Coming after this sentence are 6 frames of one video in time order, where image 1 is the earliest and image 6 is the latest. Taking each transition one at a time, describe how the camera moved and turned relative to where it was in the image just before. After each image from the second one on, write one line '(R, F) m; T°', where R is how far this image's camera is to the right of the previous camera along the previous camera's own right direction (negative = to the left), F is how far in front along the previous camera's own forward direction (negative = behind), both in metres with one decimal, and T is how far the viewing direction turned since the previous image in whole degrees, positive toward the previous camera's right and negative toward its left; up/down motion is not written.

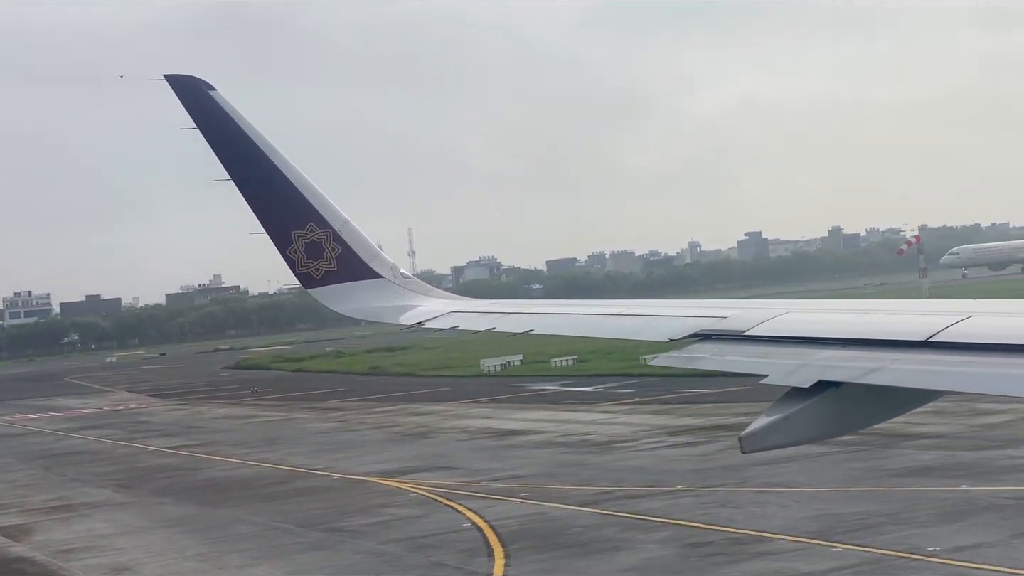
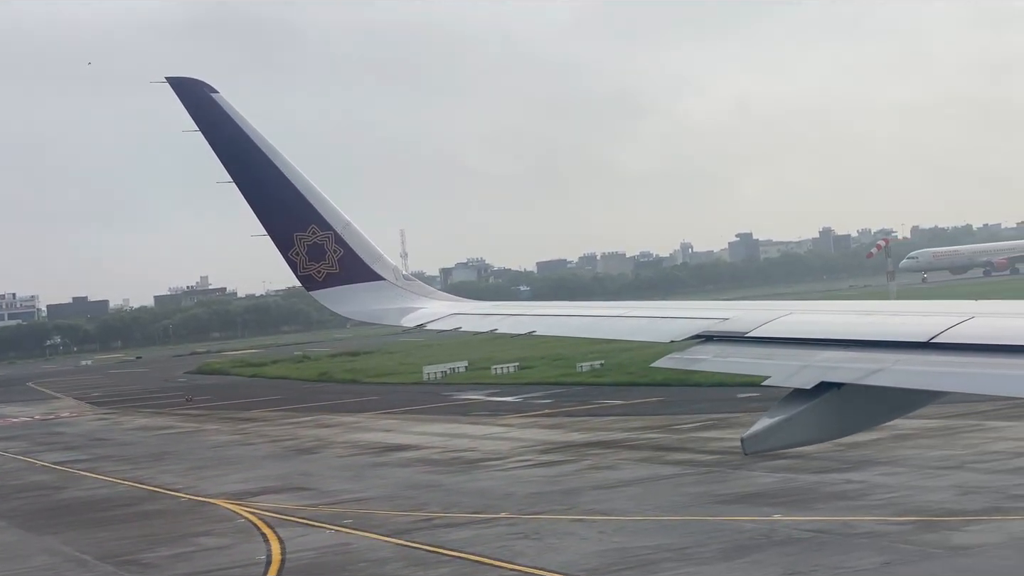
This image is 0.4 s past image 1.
(+1.1, +0.4) m; 0°
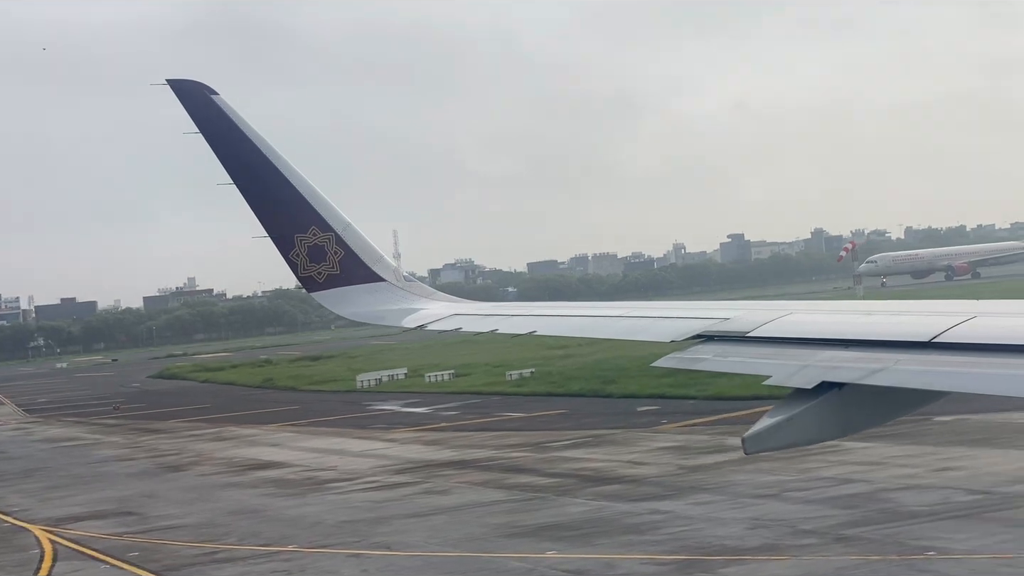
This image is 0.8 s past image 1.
(+1.2, +0.4) m; 0°
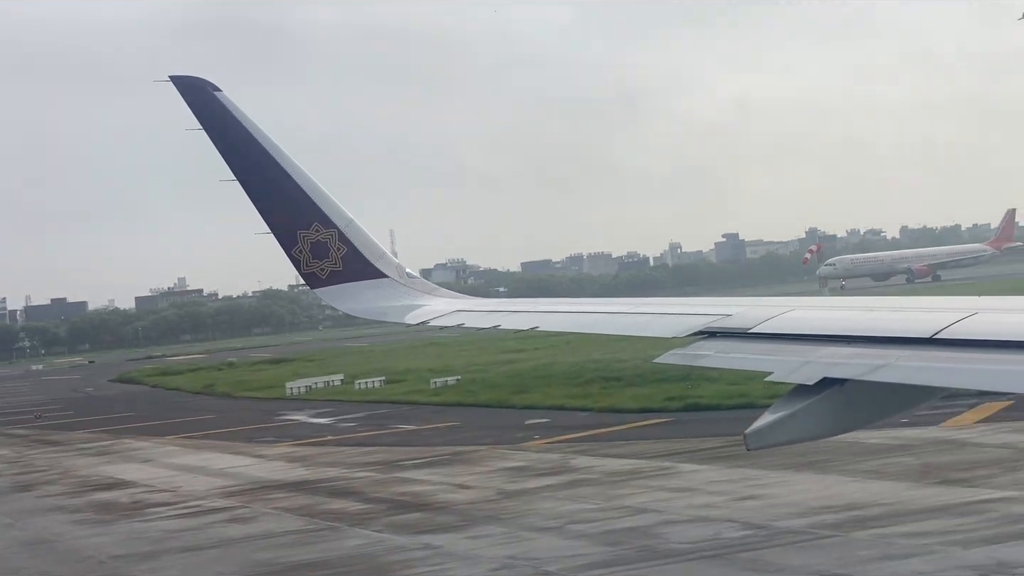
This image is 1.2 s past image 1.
(+1.3, +0.4) m; 0°
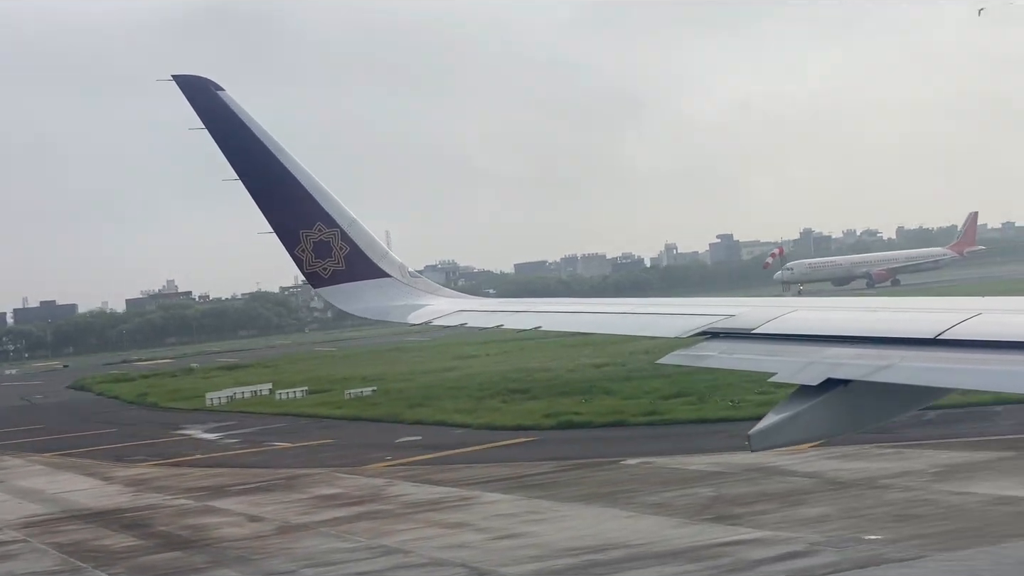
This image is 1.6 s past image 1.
(+1.5, +0.5) m; 0°
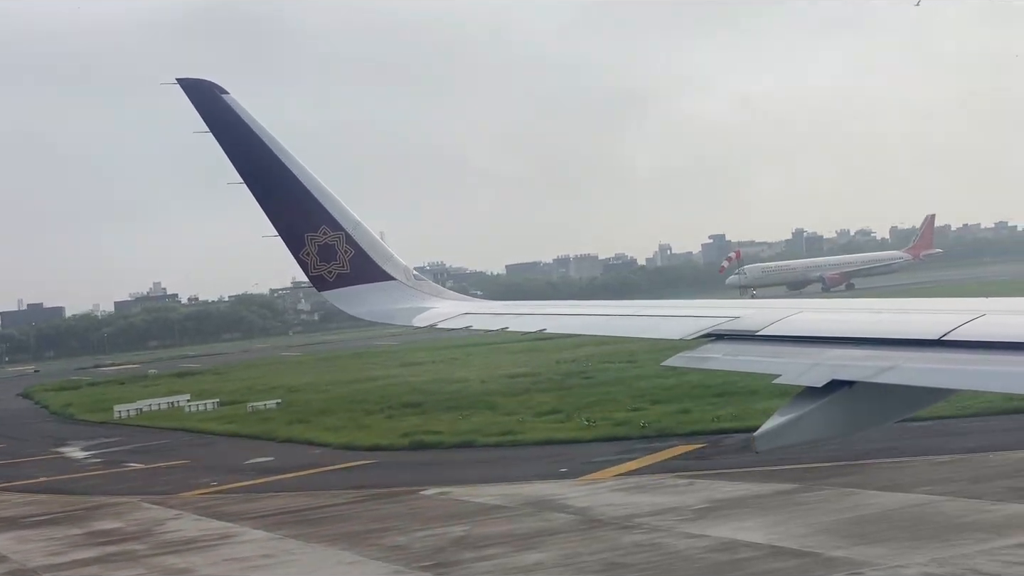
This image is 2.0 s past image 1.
(+1.6, +0.6) m; 0°
